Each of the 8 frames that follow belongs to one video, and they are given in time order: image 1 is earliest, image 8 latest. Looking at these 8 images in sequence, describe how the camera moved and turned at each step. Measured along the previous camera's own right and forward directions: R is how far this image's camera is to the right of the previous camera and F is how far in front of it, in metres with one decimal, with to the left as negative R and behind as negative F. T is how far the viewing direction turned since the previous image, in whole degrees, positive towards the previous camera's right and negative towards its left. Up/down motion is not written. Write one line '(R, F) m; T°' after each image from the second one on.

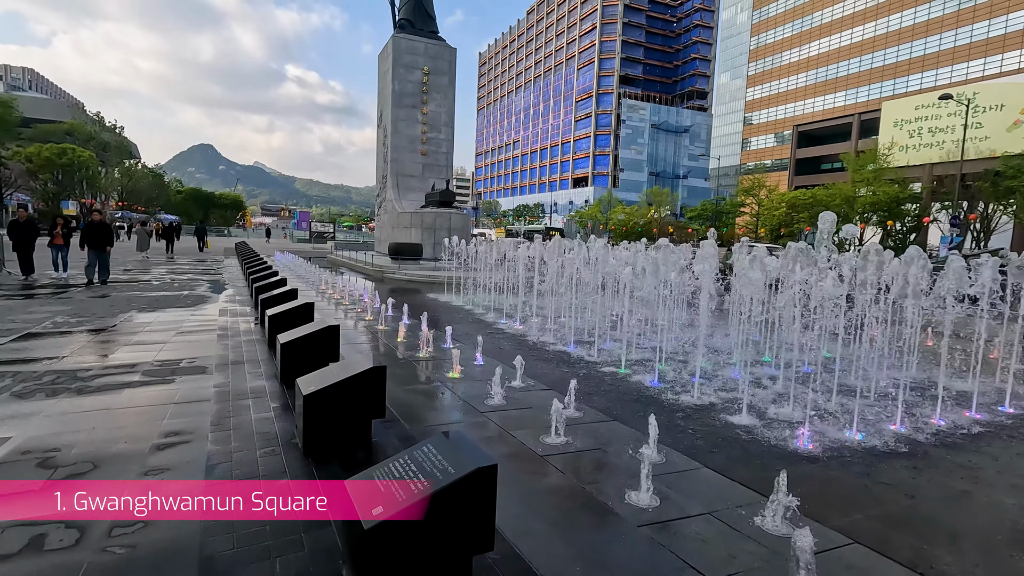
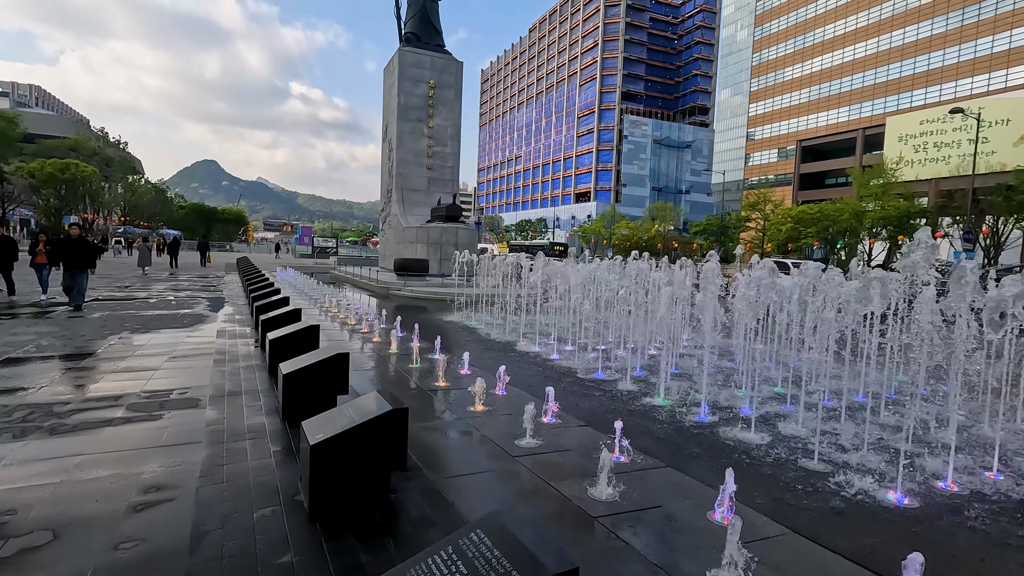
(-0.3, +0.5) m; 0°
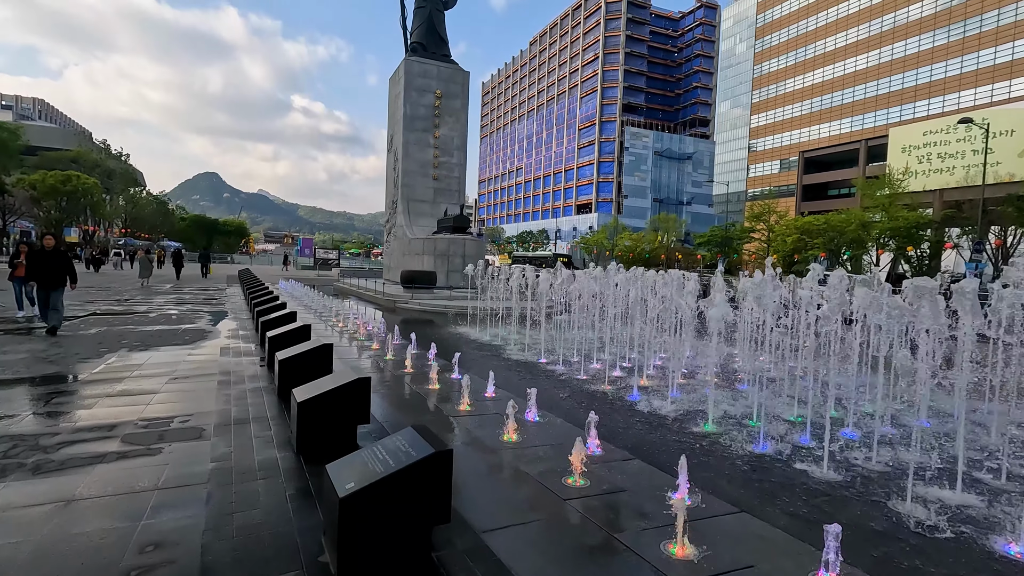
(-0.3, +0.4) m; 0°
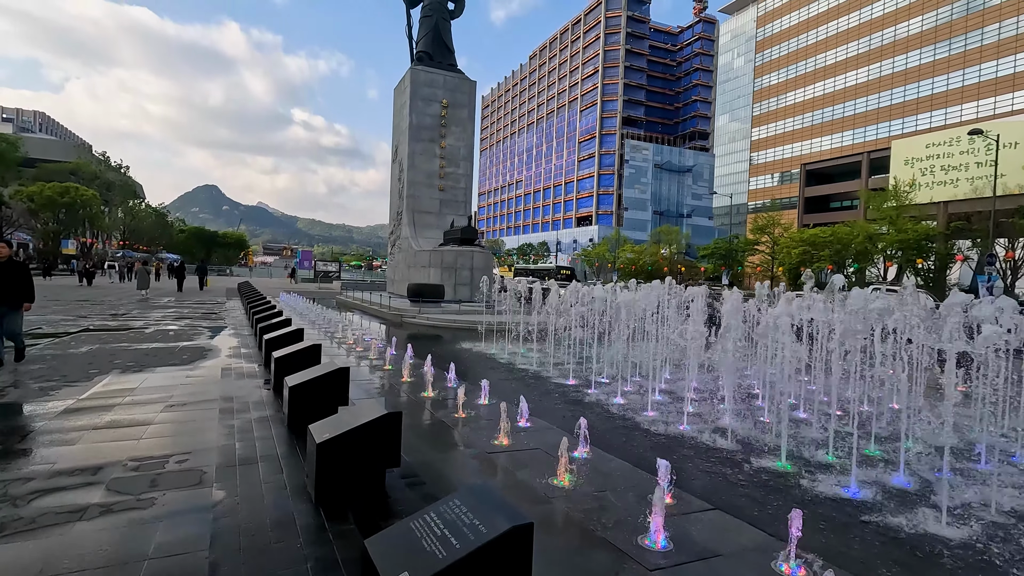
(-0.4, +0.6) m; 0°
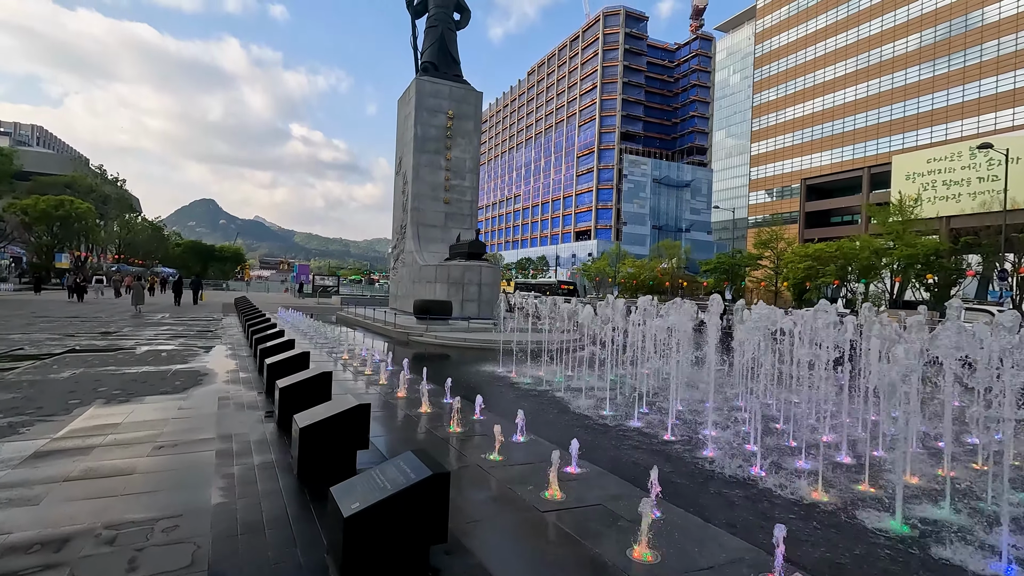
(-0.4, +0.7) m; 0°
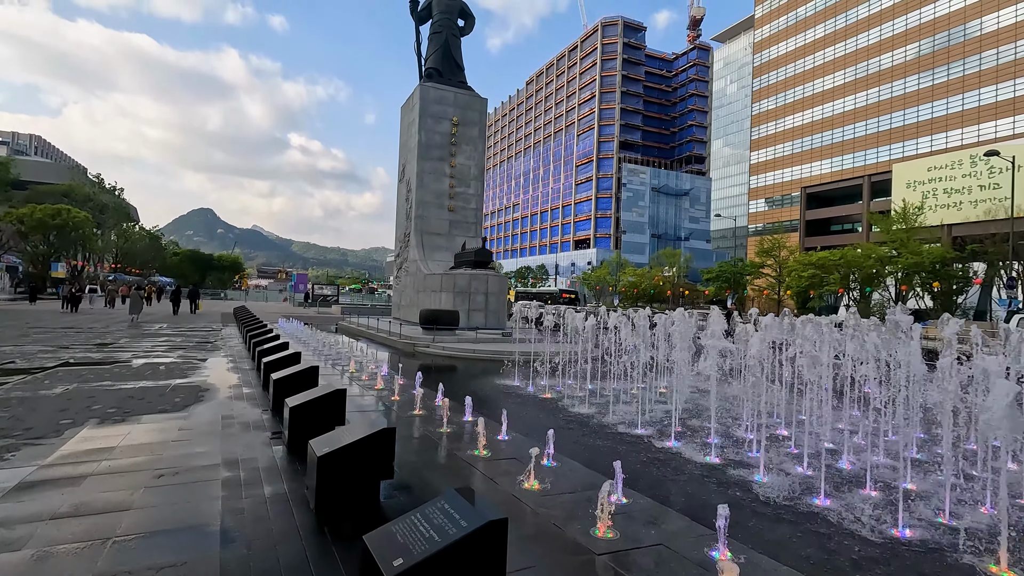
(-0.3, +0.4) m; 0°
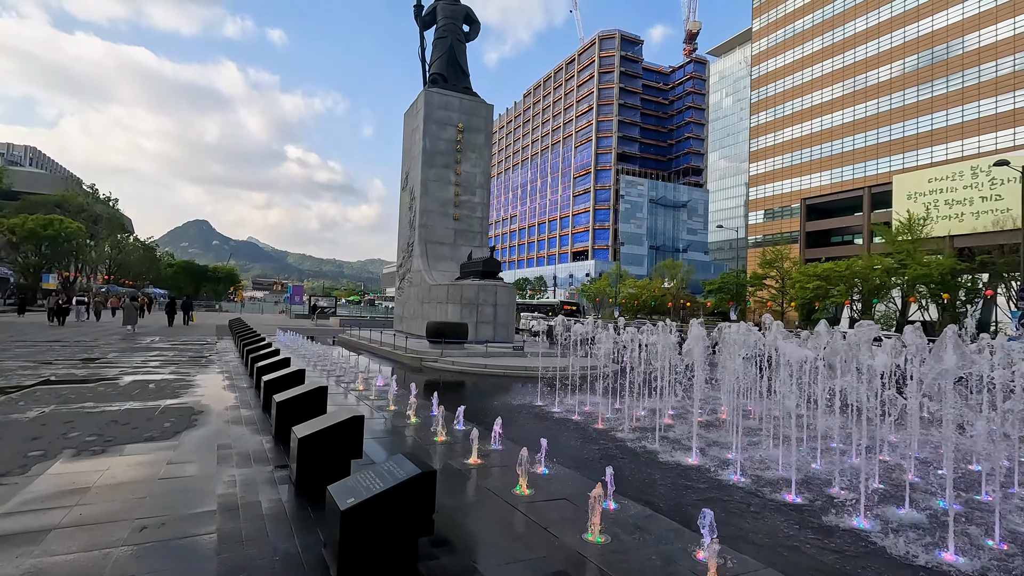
(-0.4, +0.7) m; 0°
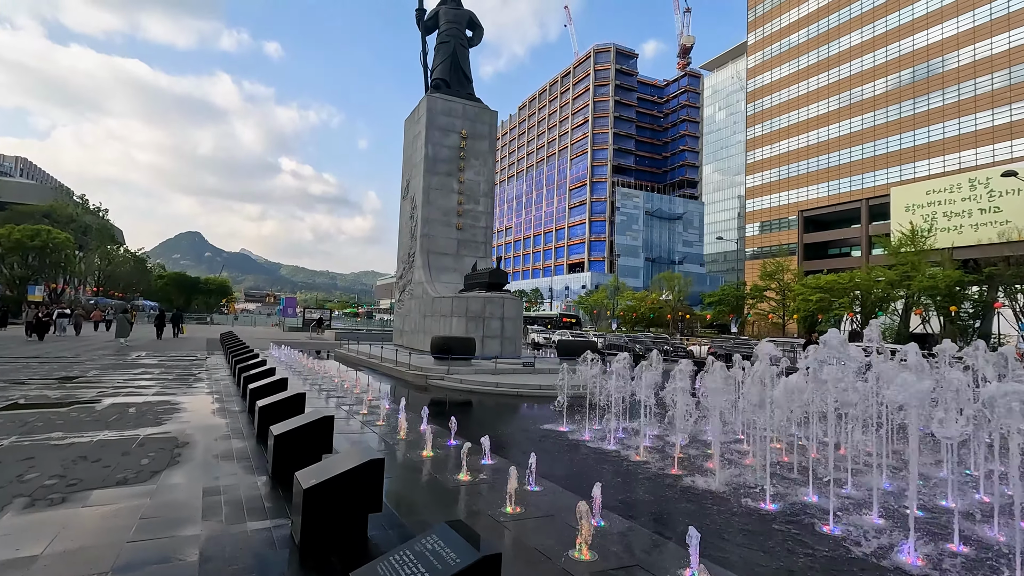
(-0.4, +0.8) m; +1°
